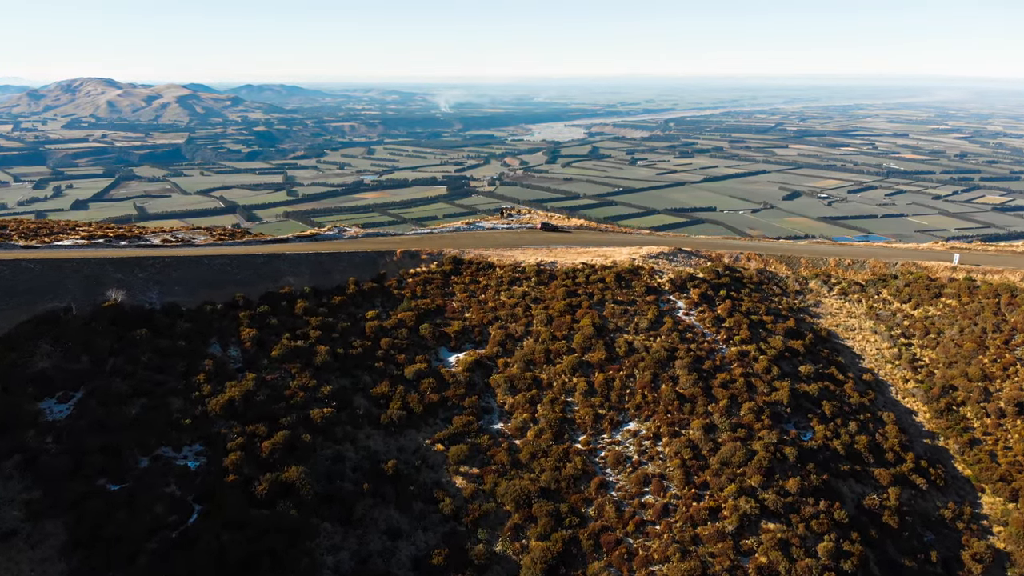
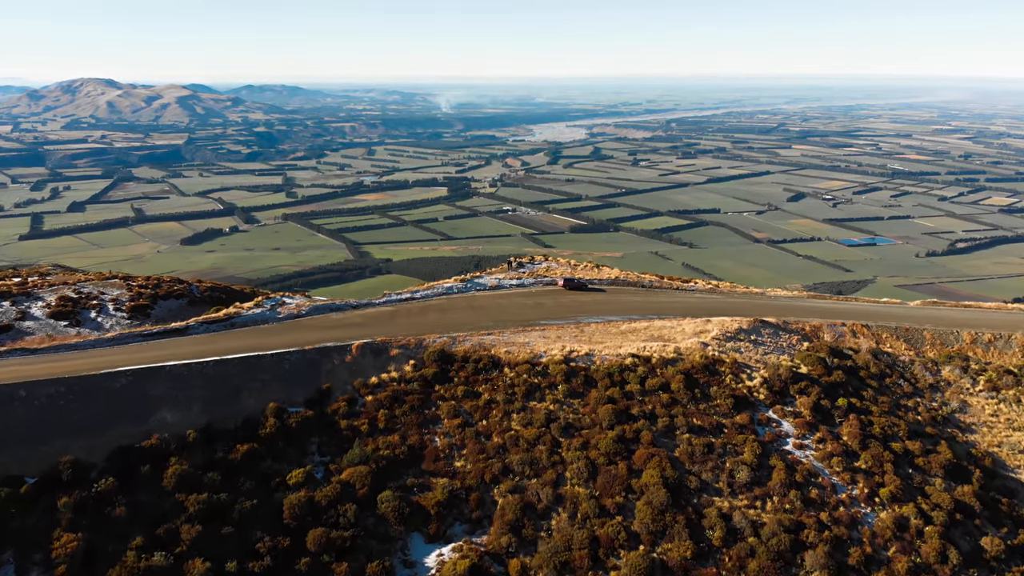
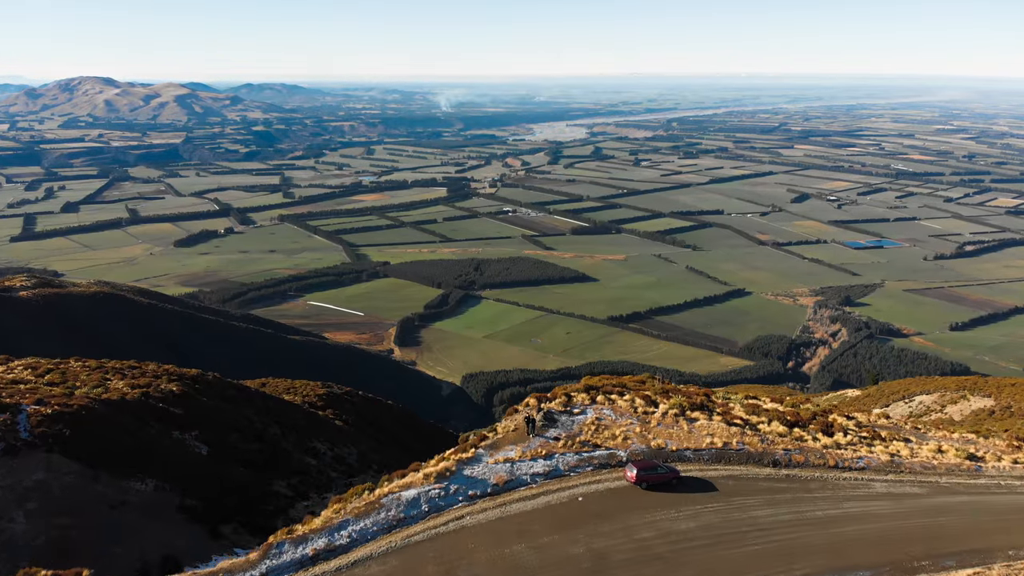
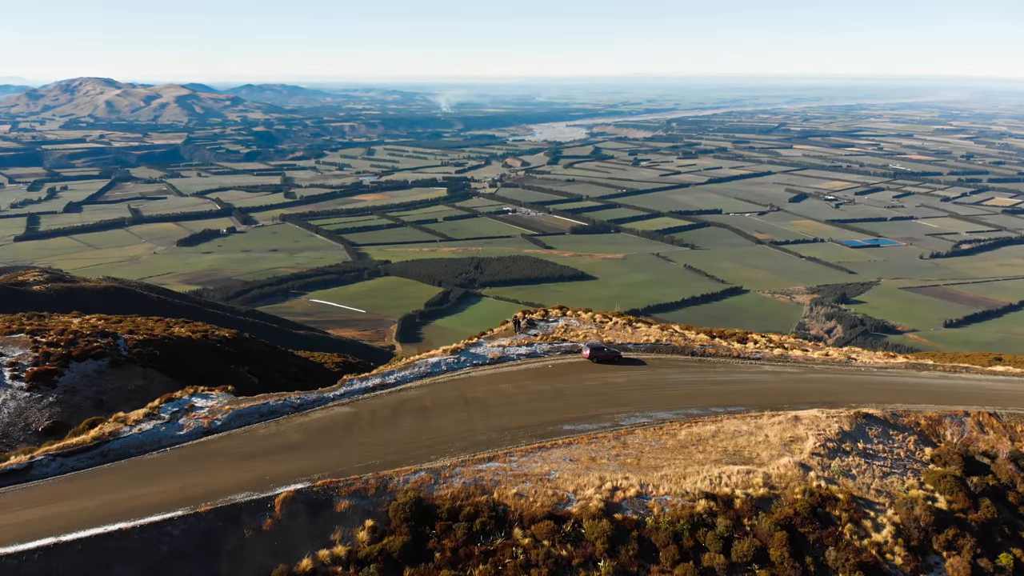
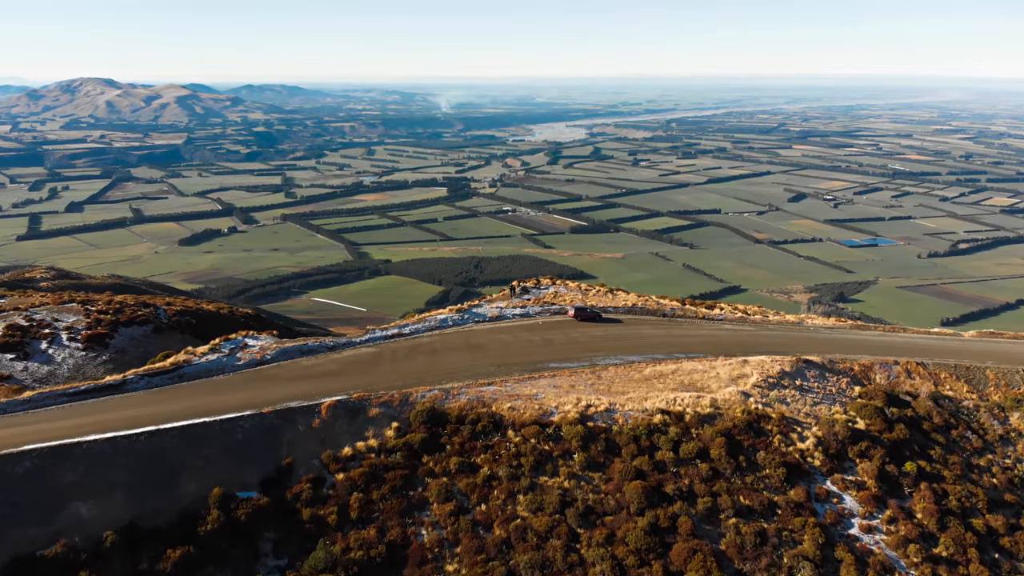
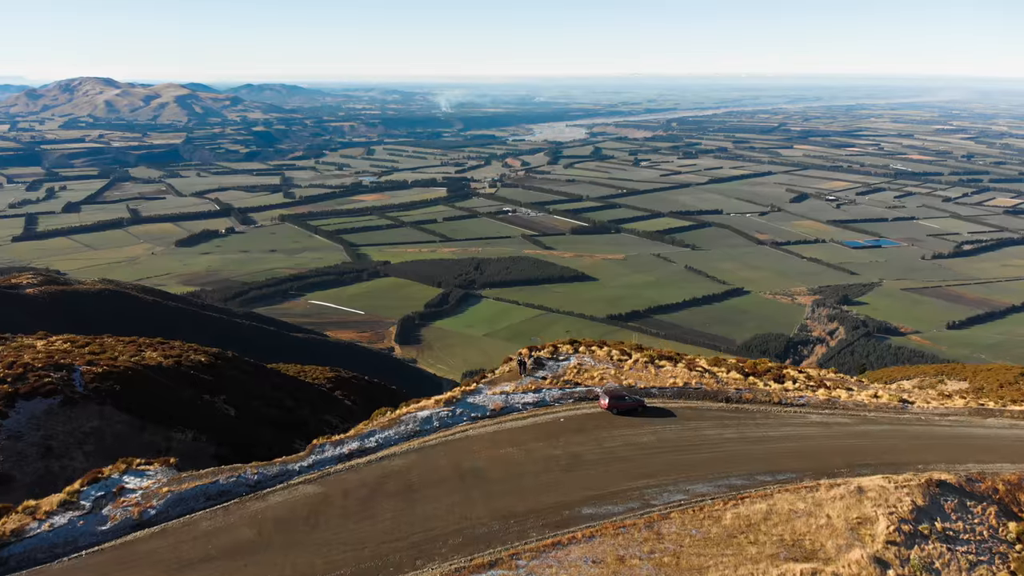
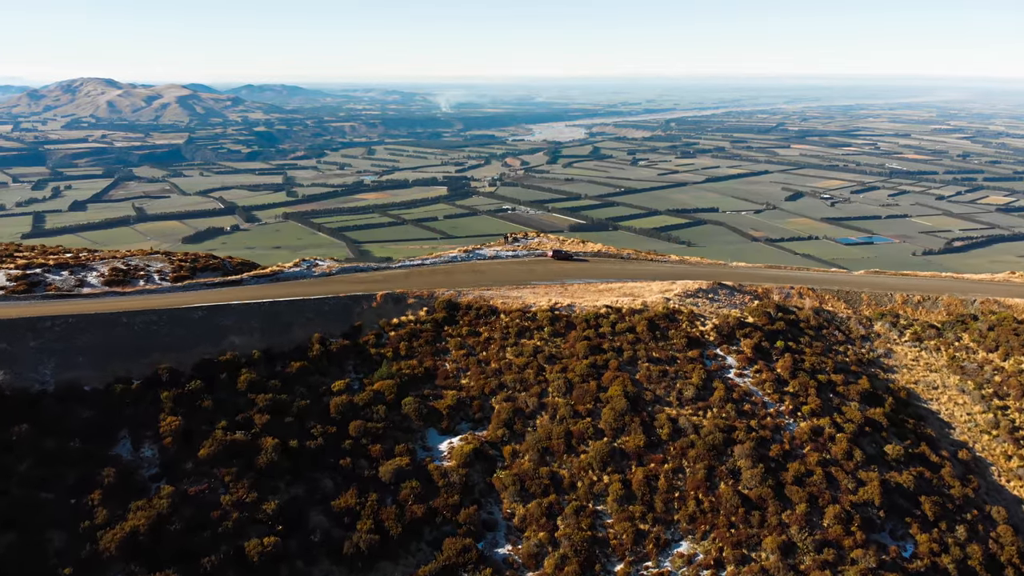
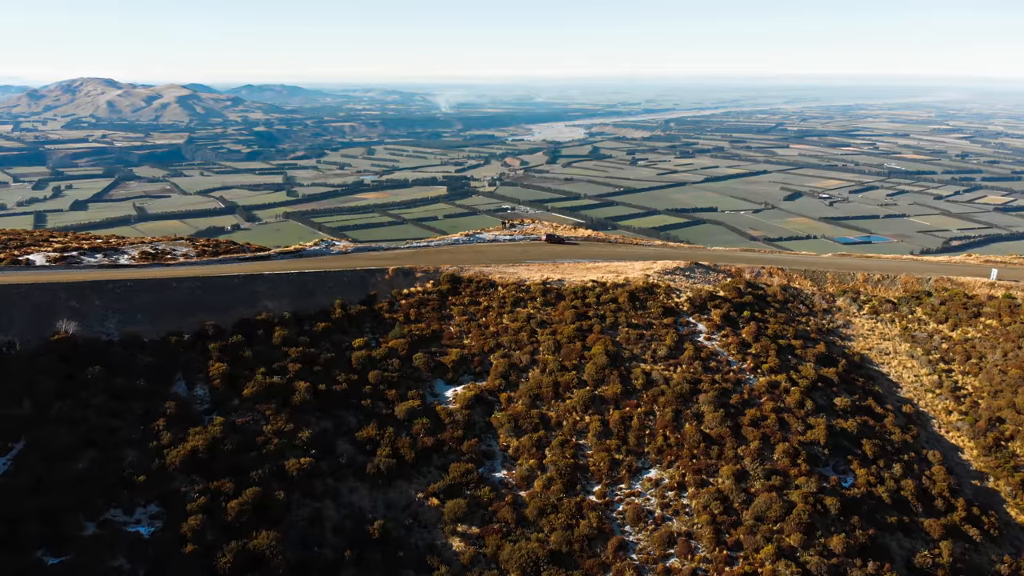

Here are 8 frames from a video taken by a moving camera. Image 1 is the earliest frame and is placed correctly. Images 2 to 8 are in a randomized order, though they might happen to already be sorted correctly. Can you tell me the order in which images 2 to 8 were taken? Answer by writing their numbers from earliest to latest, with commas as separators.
8, 7, 2, 5, 4, 6, 3
